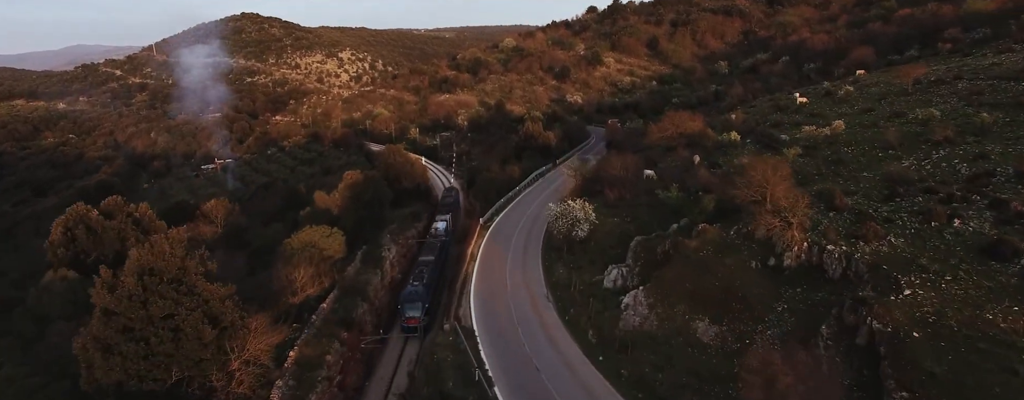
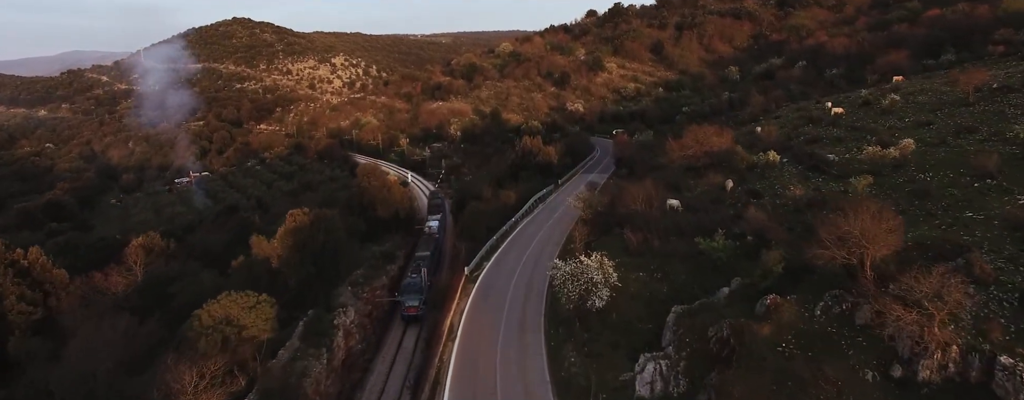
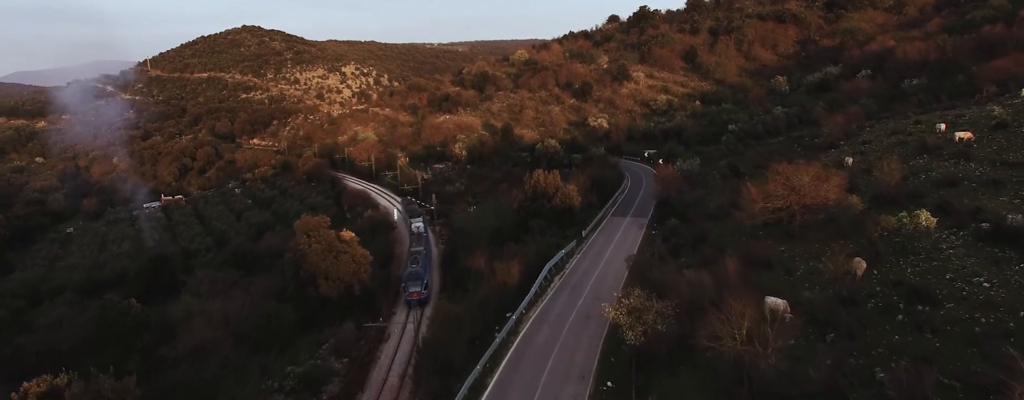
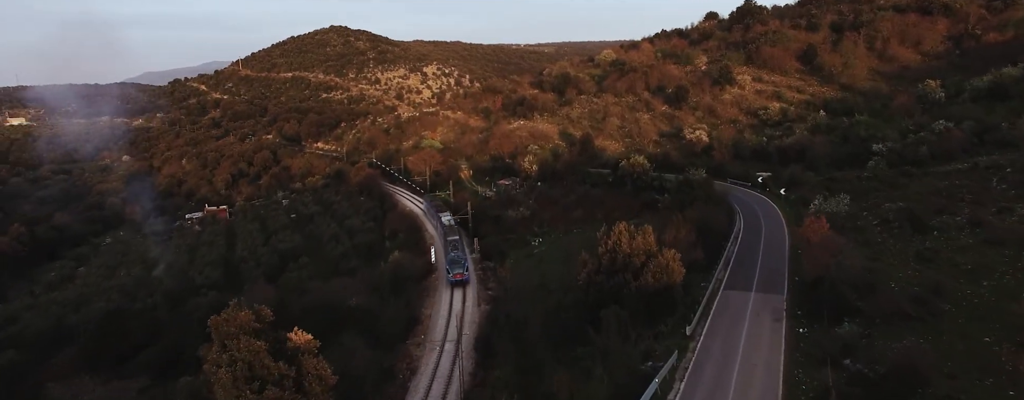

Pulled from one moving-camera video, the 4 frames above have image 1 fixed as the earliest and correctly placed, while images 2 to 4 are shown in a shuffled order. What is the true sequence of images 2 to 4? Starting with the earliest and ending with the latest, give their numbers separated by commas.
2, 3, 4
